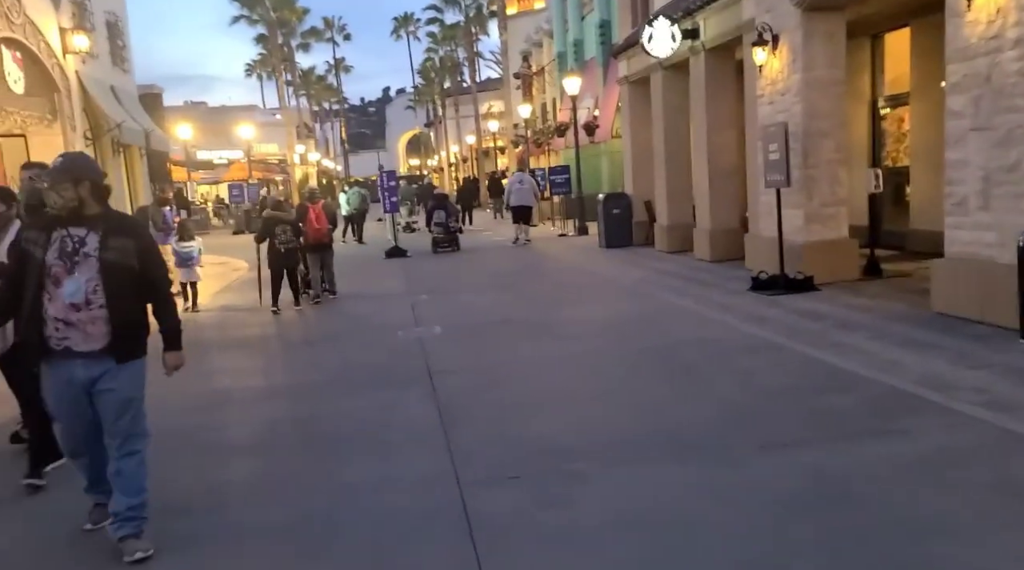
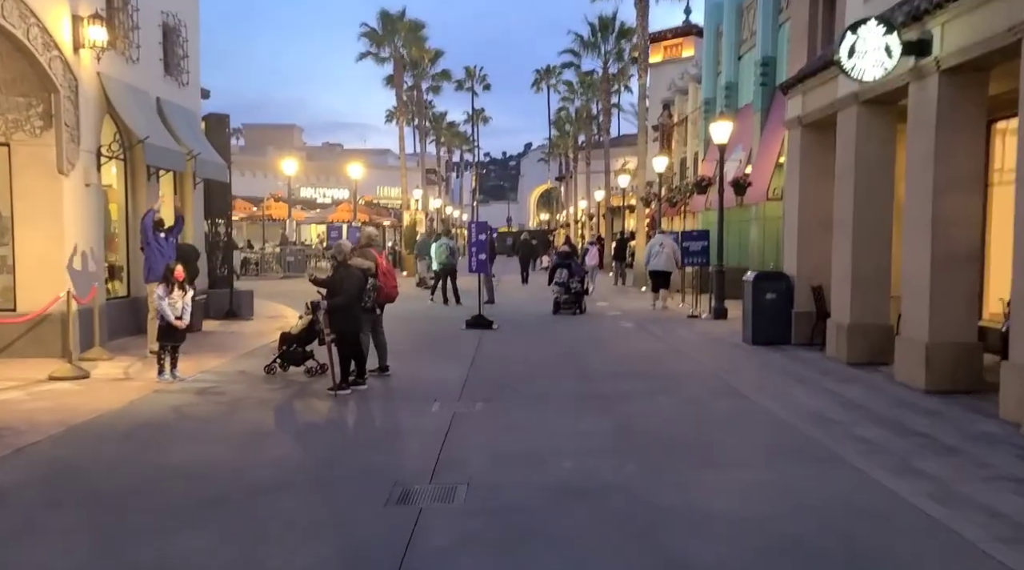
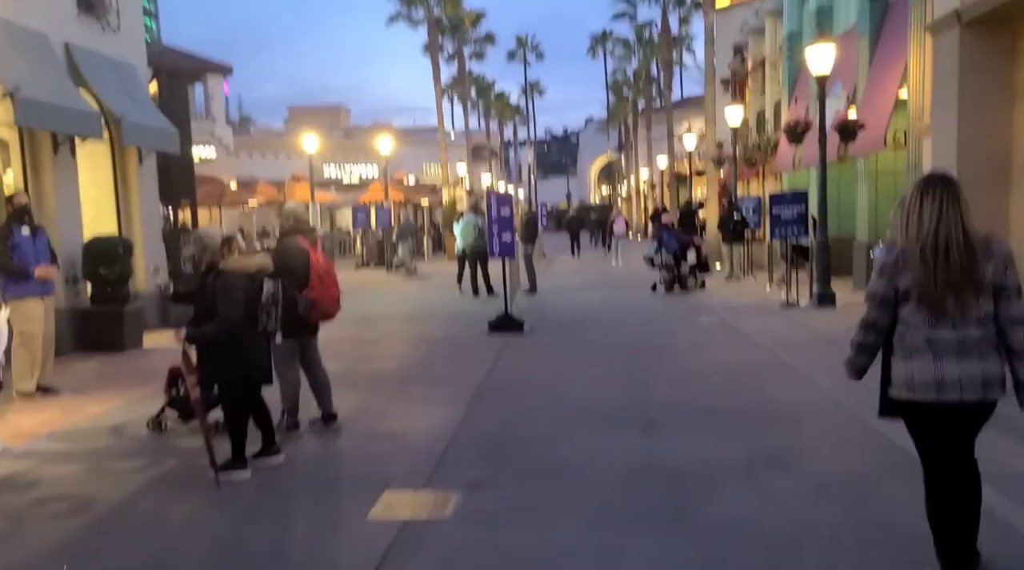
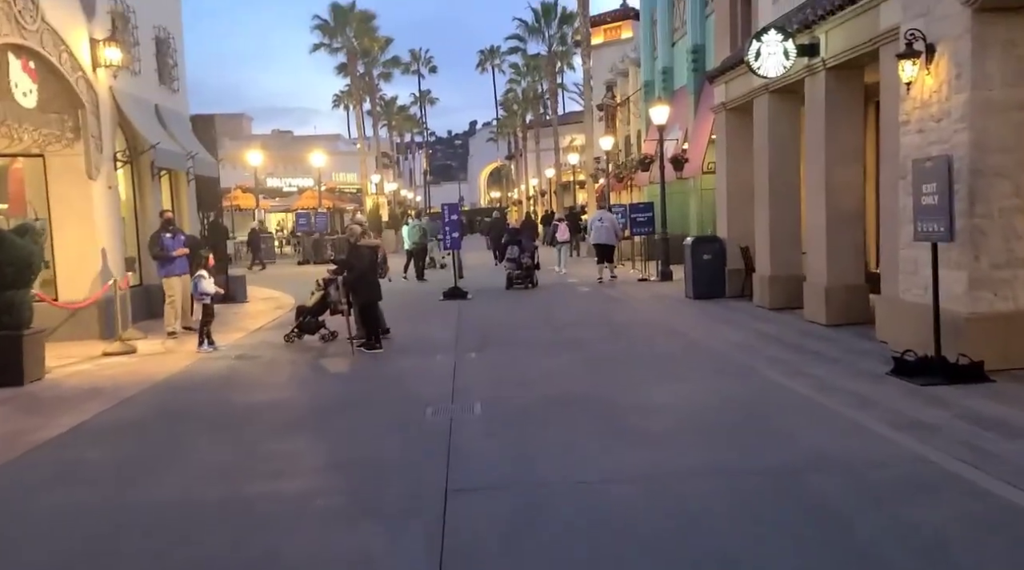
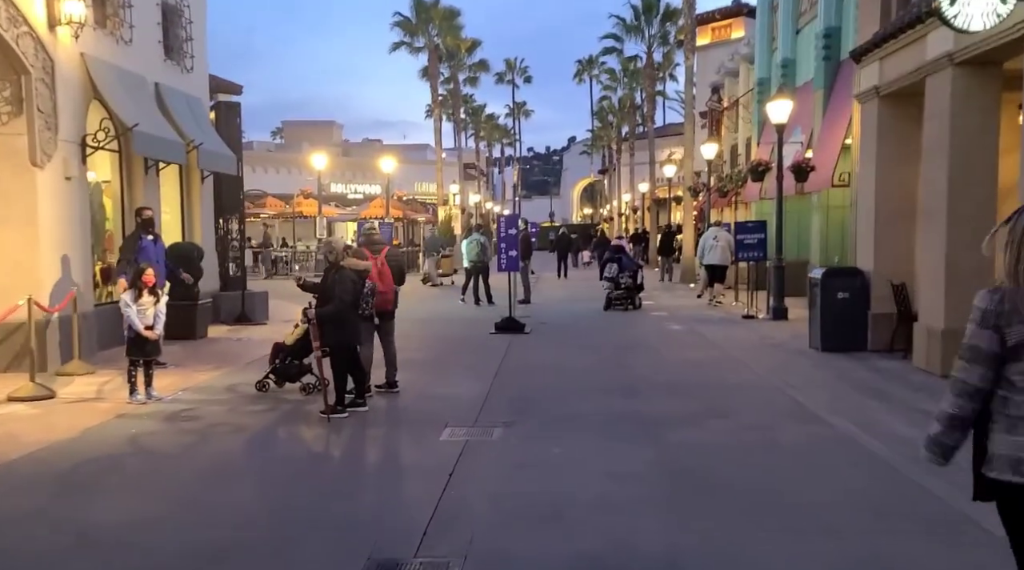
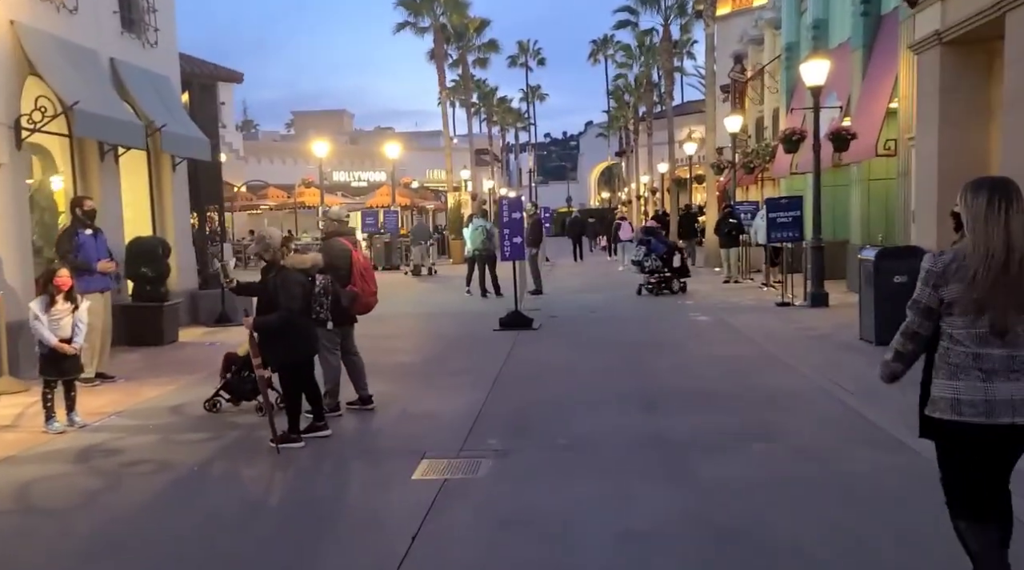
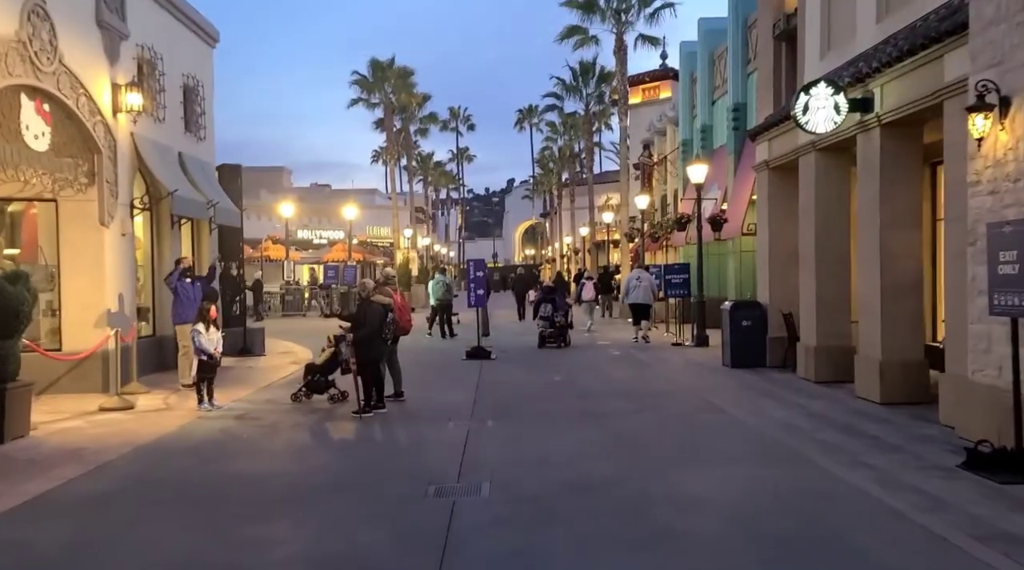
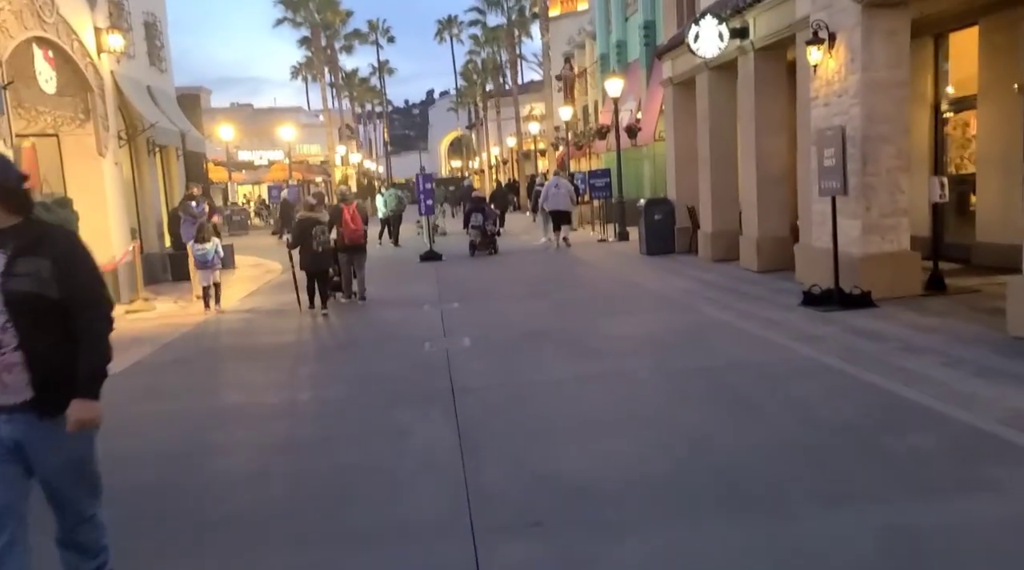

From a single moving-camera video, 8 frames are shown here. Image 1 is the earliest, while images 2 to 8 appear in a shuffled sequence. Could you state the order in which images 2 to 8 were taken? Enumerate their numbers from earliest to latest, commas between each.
8, 4, 7, 2, 5, 6, 3
